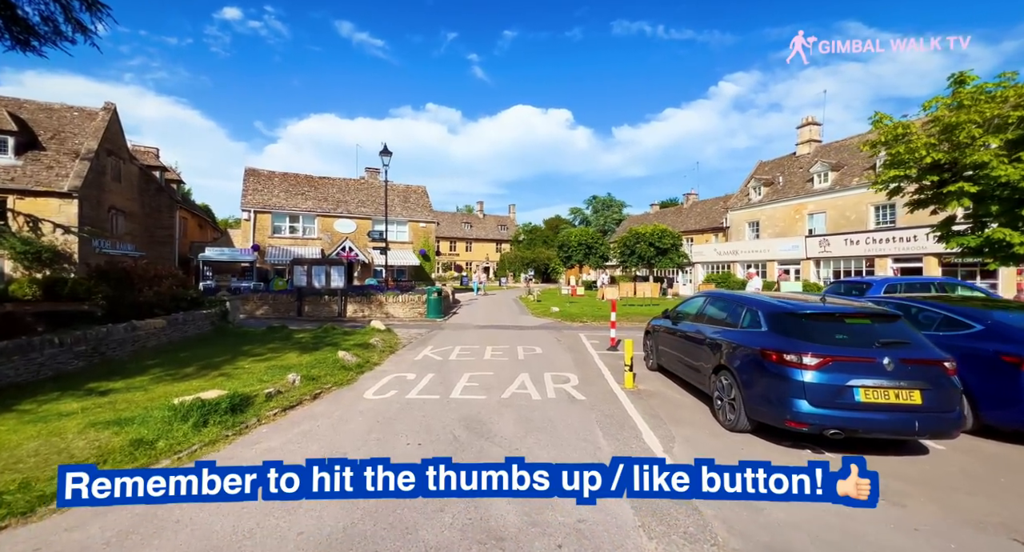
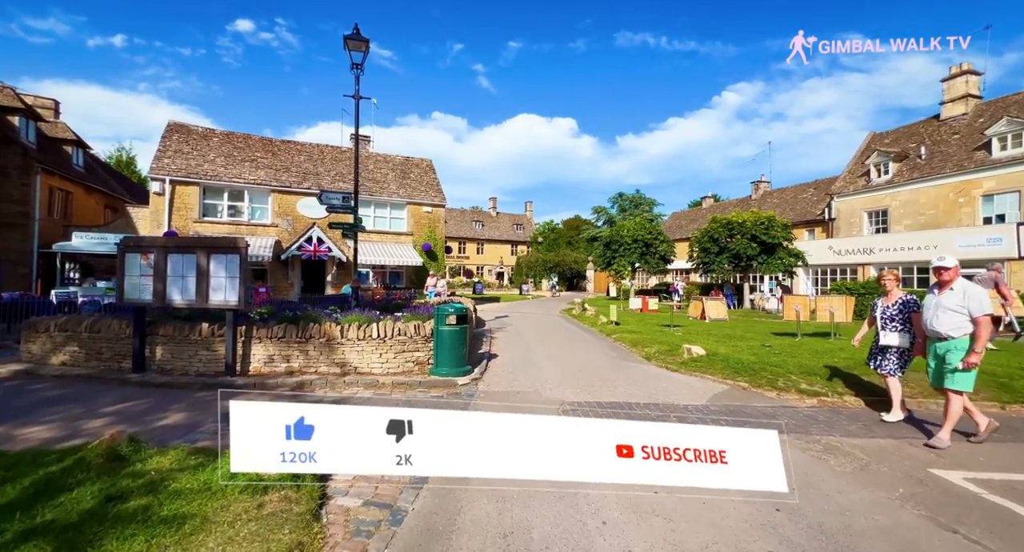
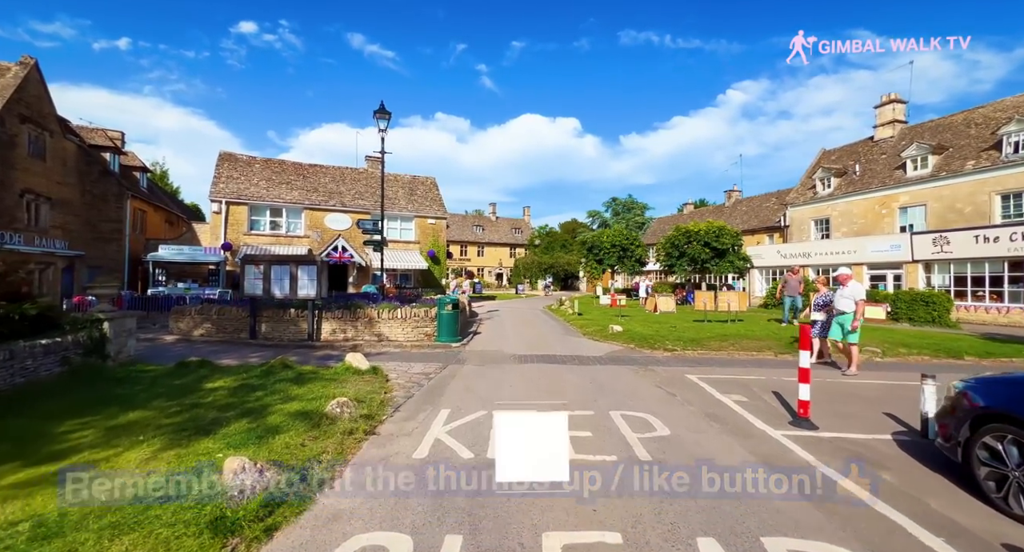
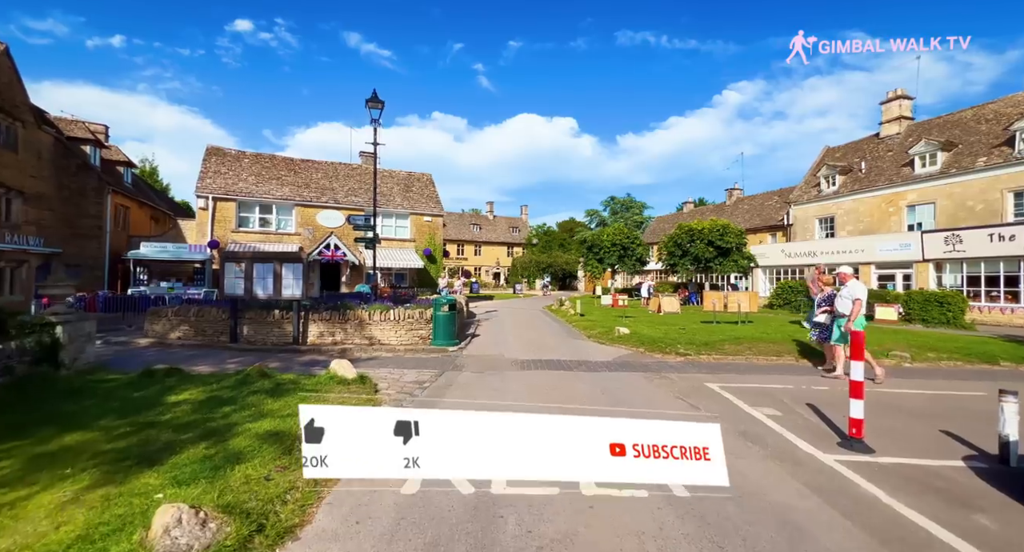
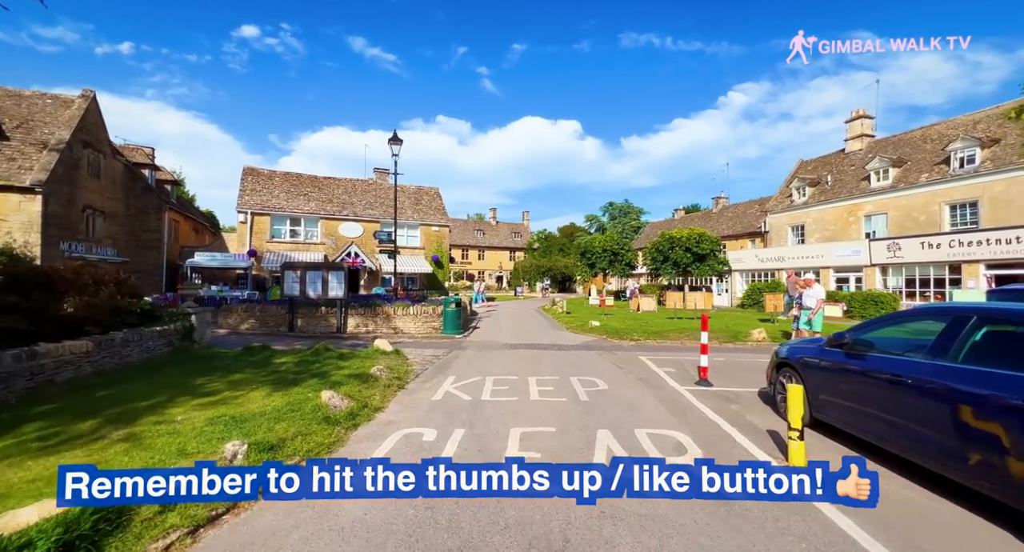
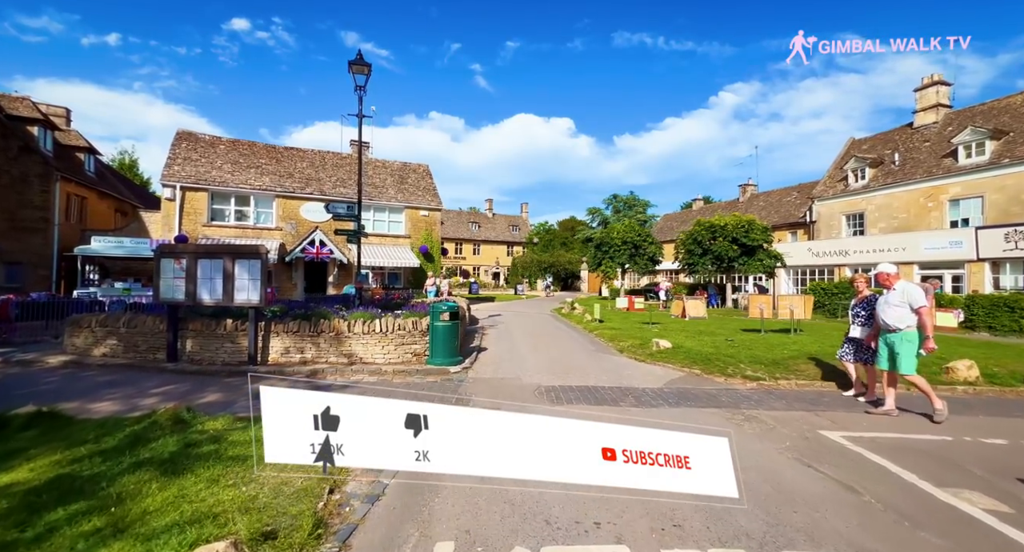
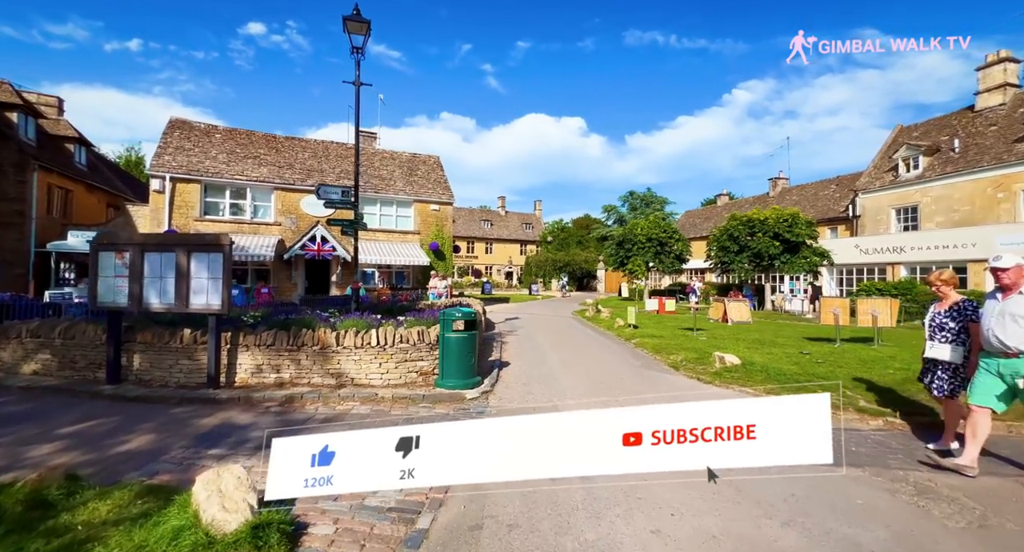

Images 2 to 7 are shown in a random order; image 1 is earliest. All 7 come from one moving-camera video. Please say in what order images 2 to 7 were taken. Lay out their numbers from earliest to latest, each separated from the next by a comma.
5, 3, 4, 6, 2, 7
